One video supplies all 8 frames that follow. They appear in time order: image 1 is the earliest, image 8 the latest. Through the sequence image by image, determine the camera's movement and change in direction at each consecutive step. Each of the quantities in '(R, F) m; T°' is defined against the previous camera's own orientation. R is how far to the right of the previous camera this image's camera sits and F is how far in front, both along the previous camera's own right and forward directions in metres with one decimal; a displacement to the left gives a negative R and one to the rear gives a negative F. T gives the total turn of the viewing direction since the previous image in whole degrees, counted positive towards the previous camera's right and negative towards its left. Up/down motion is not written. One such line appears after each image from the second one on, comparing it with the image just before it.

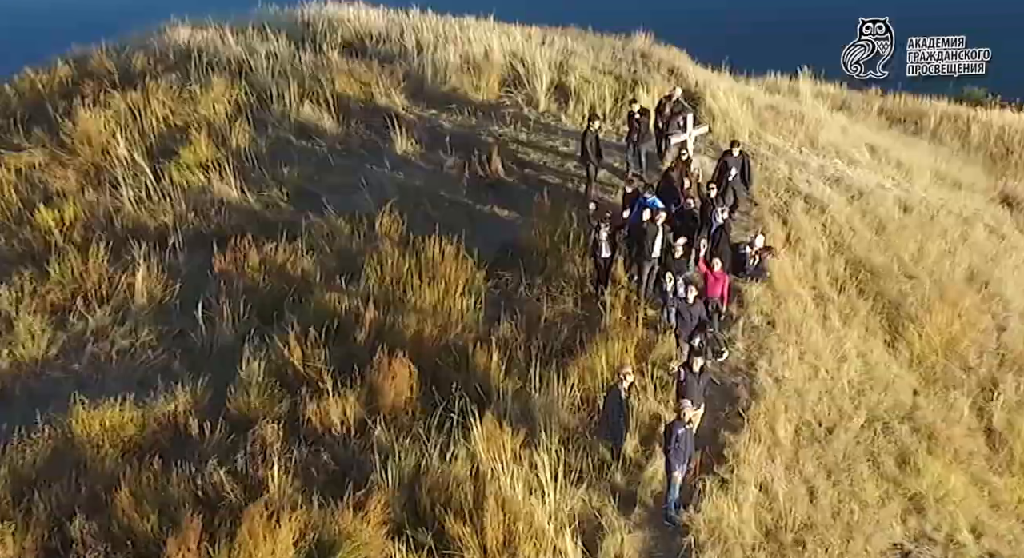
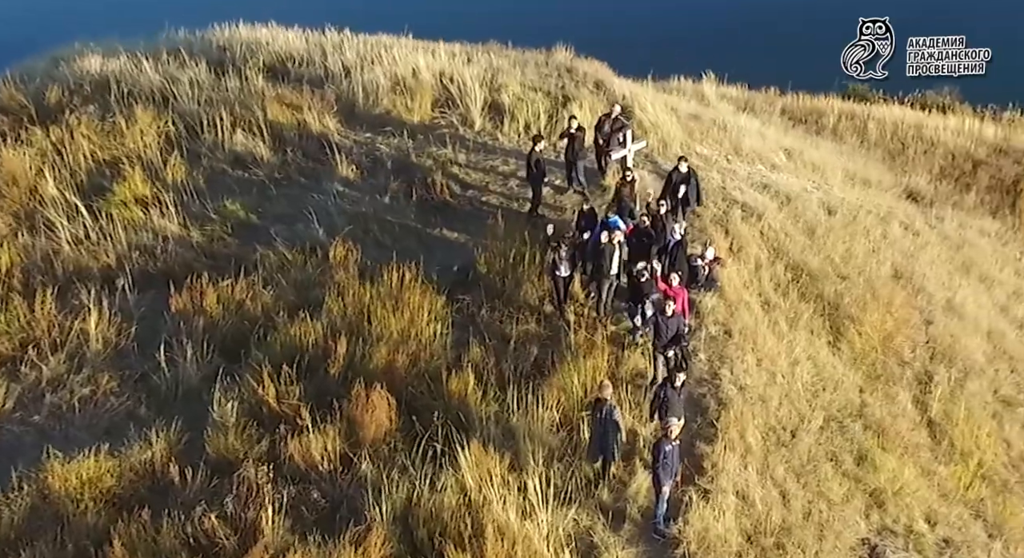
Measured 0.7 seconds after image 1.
(-0.7, -0.2) m; +5°
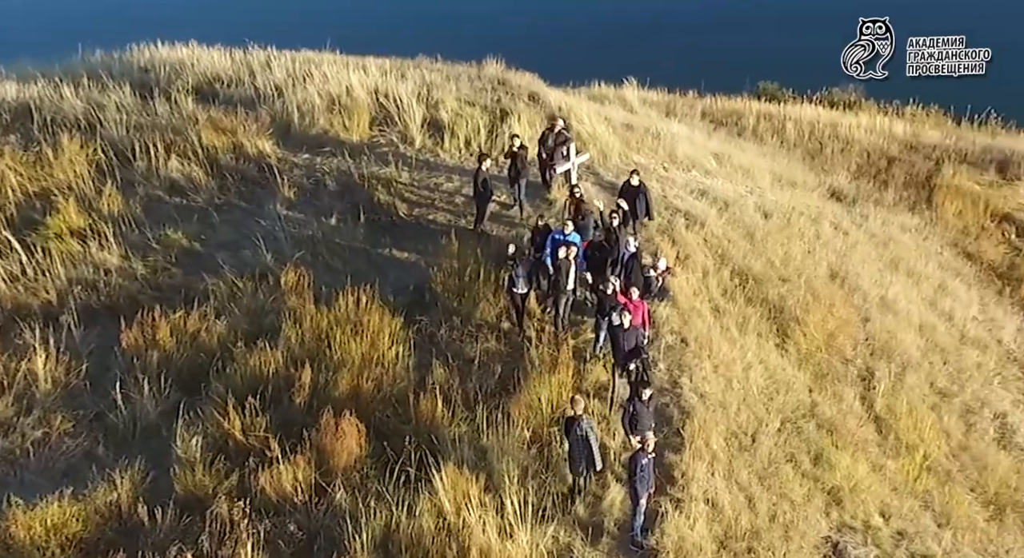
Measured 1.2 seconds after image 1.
(-0.4, -0.1) m; +4°
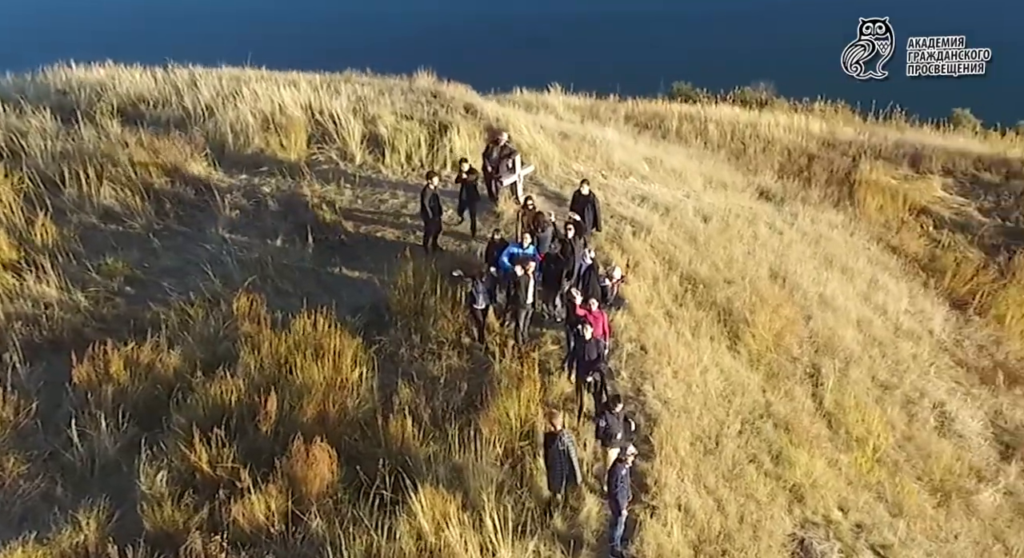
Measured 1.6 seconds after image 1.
(-0.4, 0.0) m; +4°
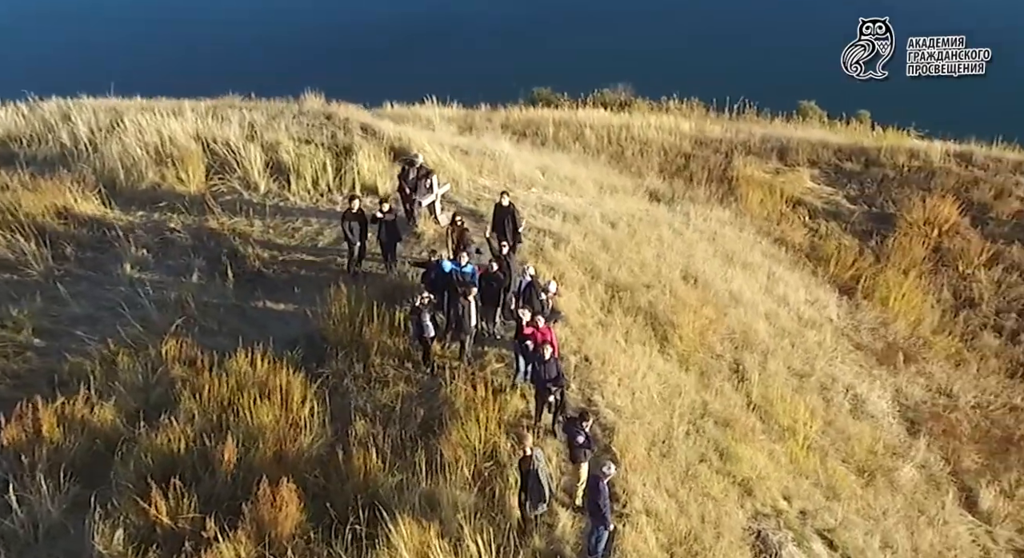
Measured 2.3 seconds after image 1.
(-0.9, 0.0) m; +7°
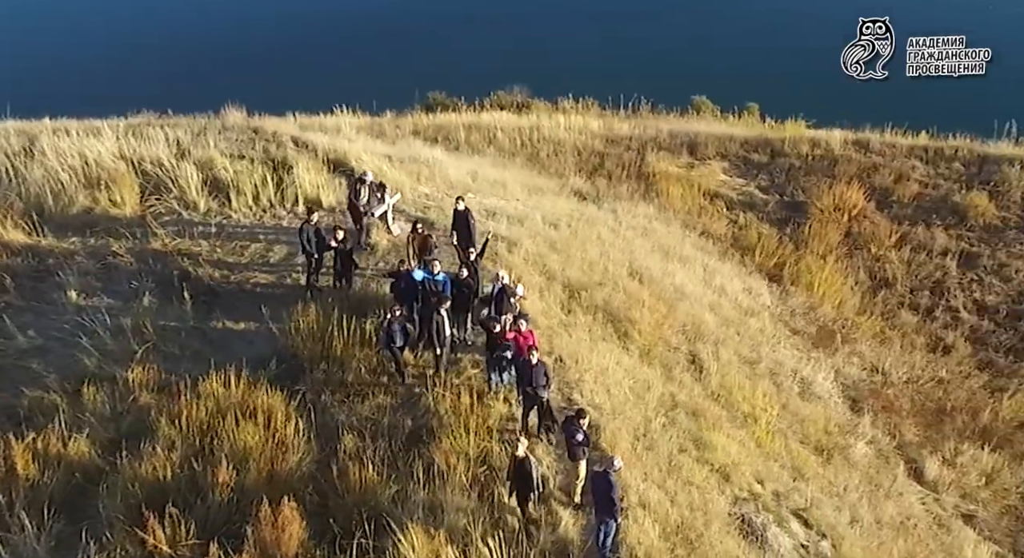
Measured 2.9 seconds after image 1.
(-0.9, 0.0) m; +6°
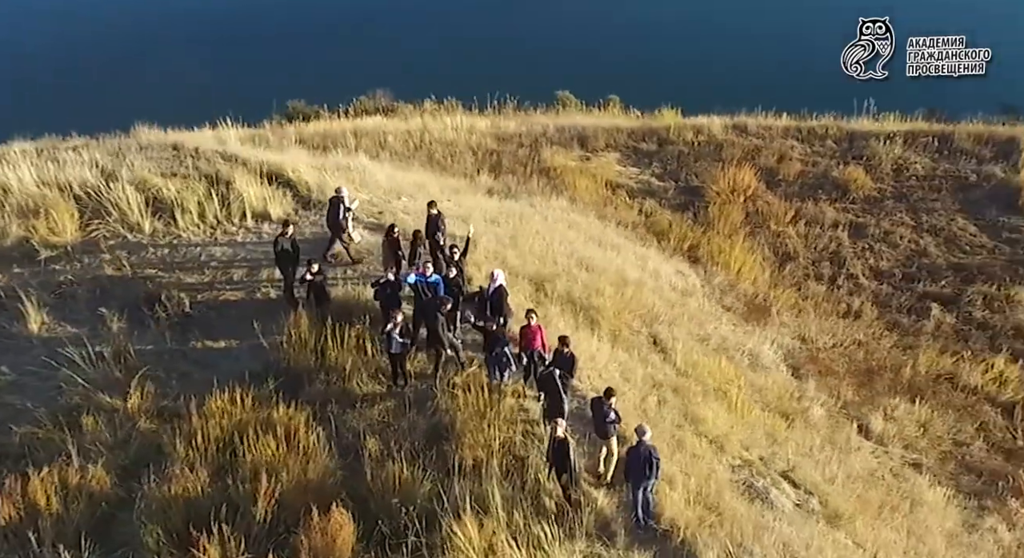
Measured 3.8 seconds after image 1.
(-1.6, -0.2) m; +7°
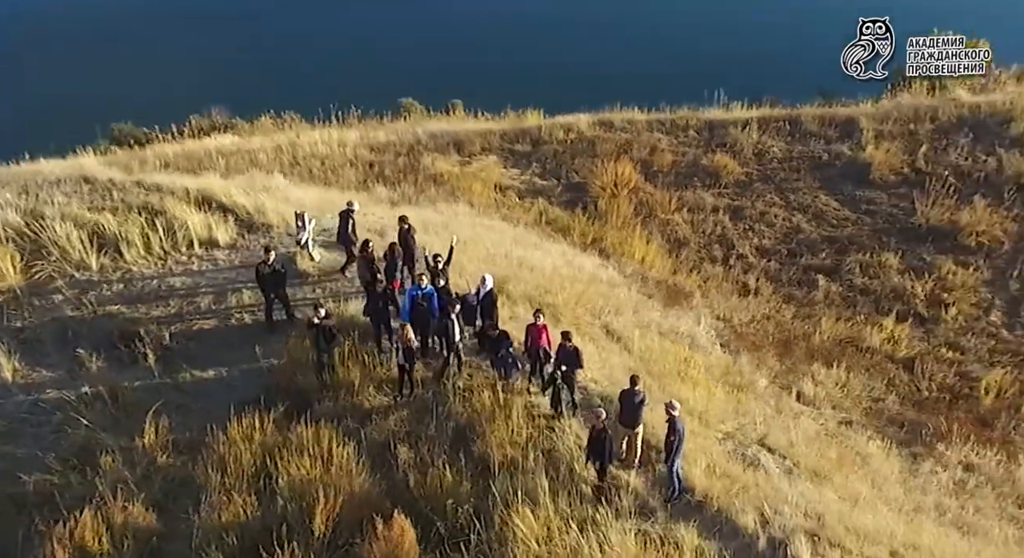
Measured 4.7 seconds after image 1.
(-1.9, -0.4) m; +9°
